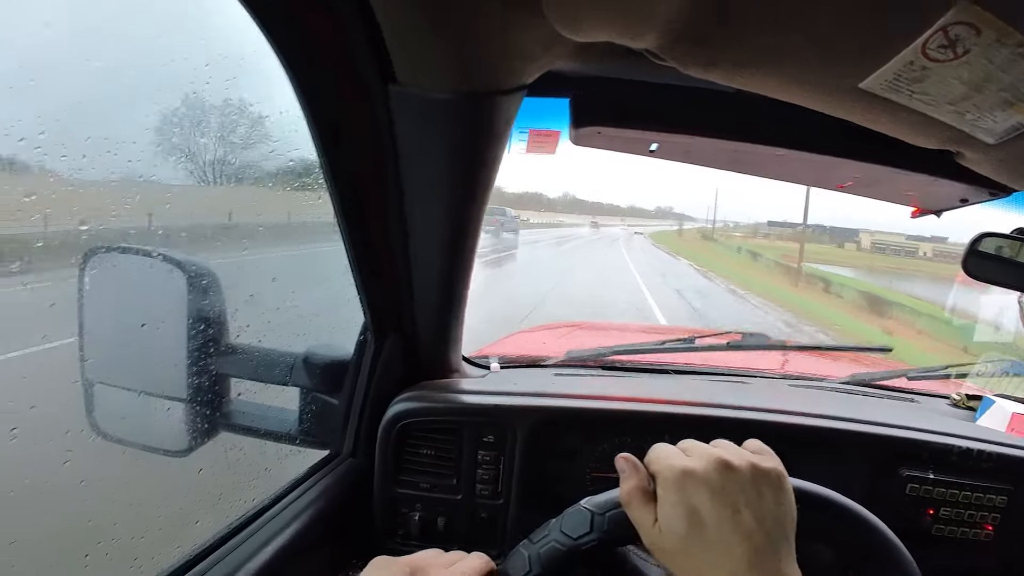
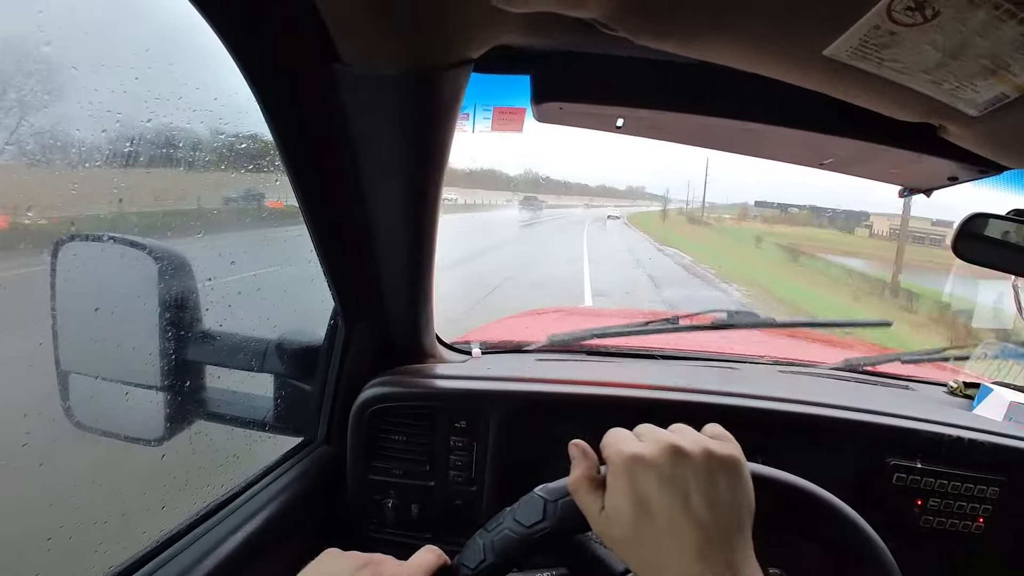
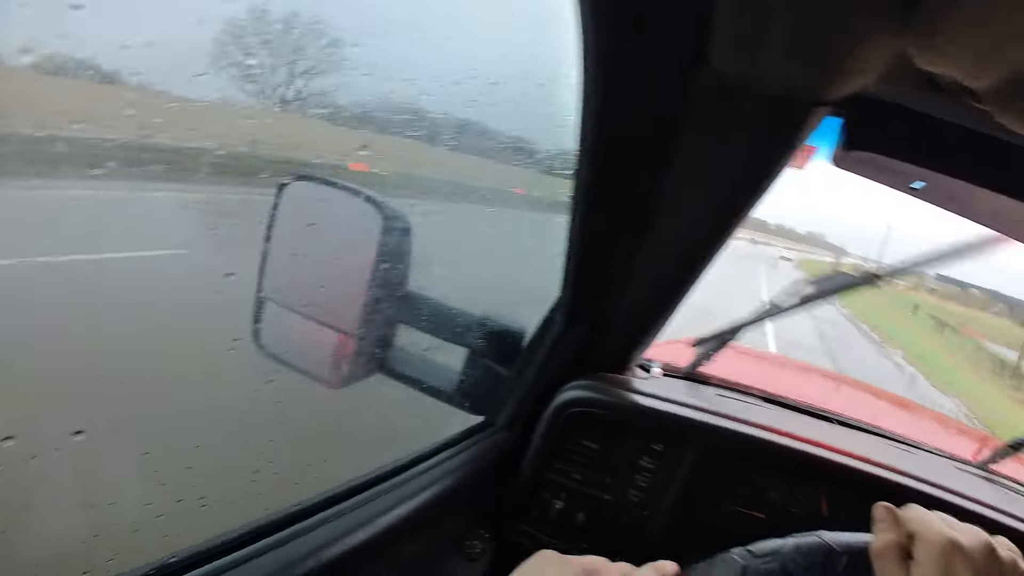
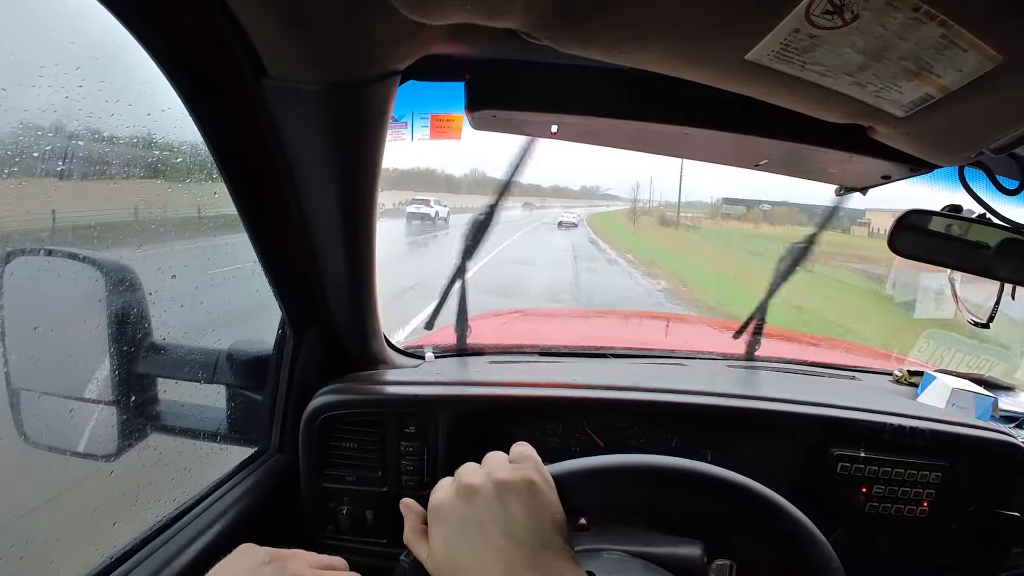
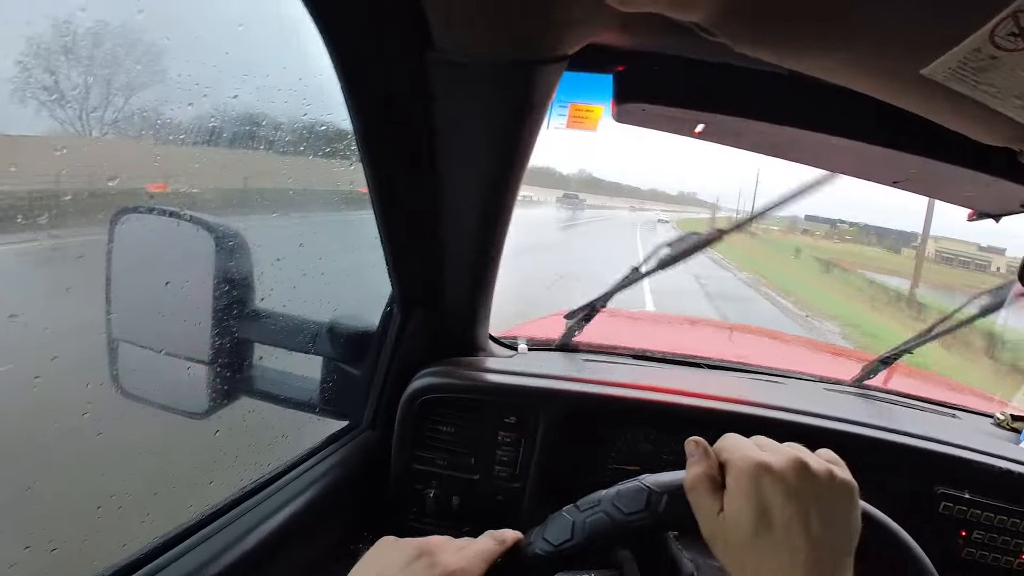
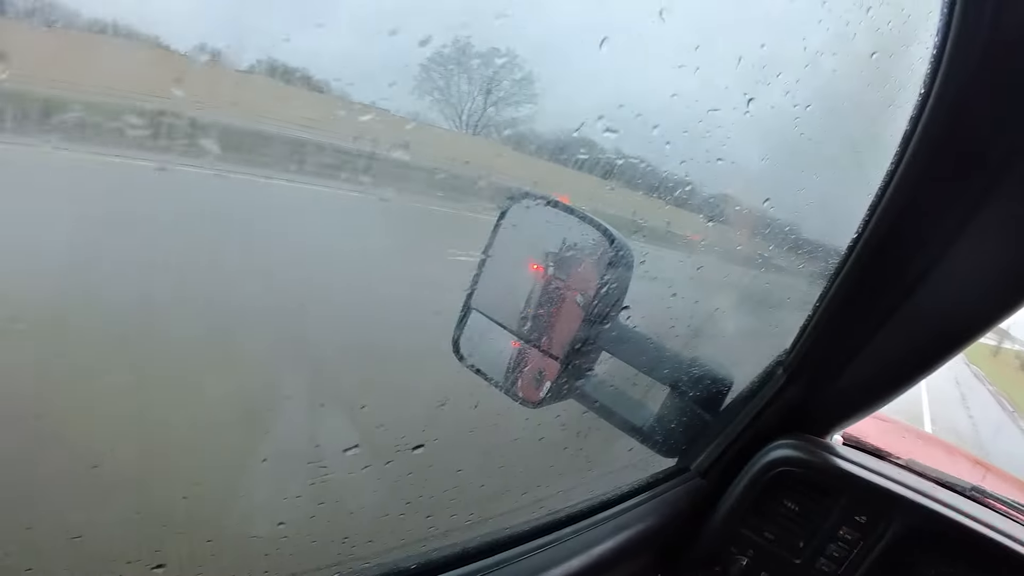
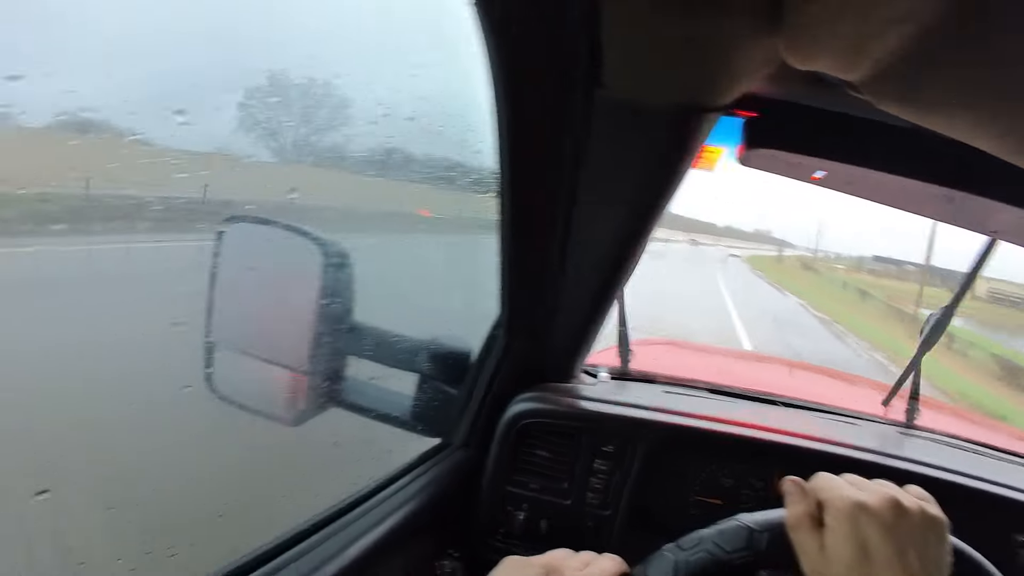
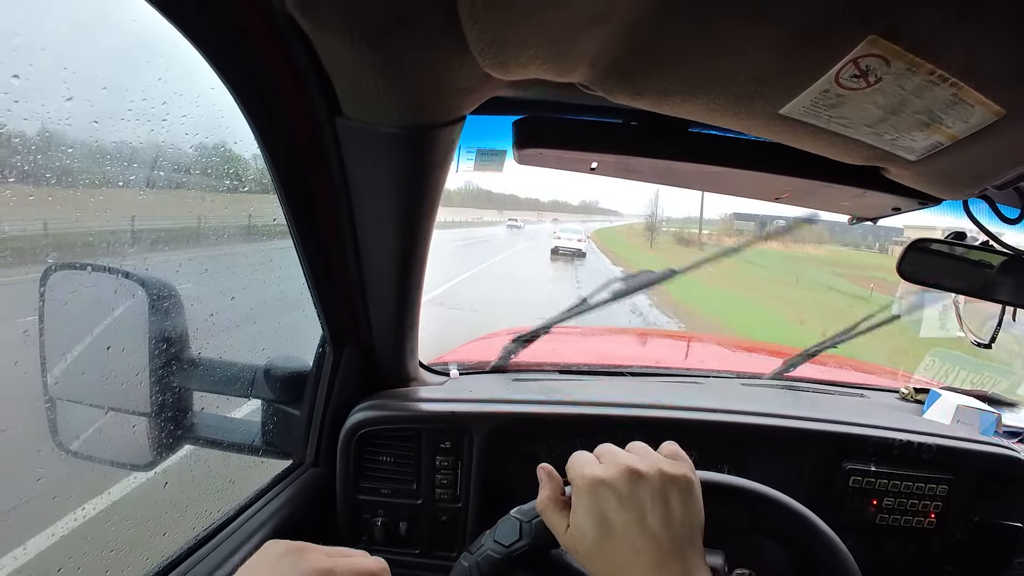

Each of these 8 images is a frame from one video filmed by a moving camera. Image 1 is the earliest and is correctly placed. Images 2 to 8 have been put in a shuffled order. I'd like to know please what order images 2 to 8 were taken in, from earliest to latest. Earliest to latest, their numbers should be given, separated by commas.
7, 6, 3, 5, 2, 4, 8
